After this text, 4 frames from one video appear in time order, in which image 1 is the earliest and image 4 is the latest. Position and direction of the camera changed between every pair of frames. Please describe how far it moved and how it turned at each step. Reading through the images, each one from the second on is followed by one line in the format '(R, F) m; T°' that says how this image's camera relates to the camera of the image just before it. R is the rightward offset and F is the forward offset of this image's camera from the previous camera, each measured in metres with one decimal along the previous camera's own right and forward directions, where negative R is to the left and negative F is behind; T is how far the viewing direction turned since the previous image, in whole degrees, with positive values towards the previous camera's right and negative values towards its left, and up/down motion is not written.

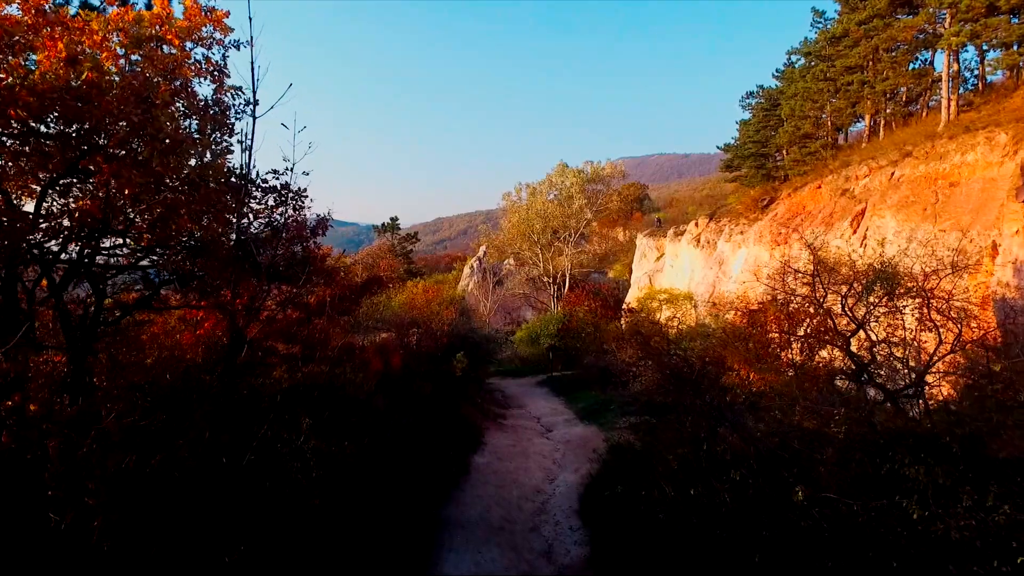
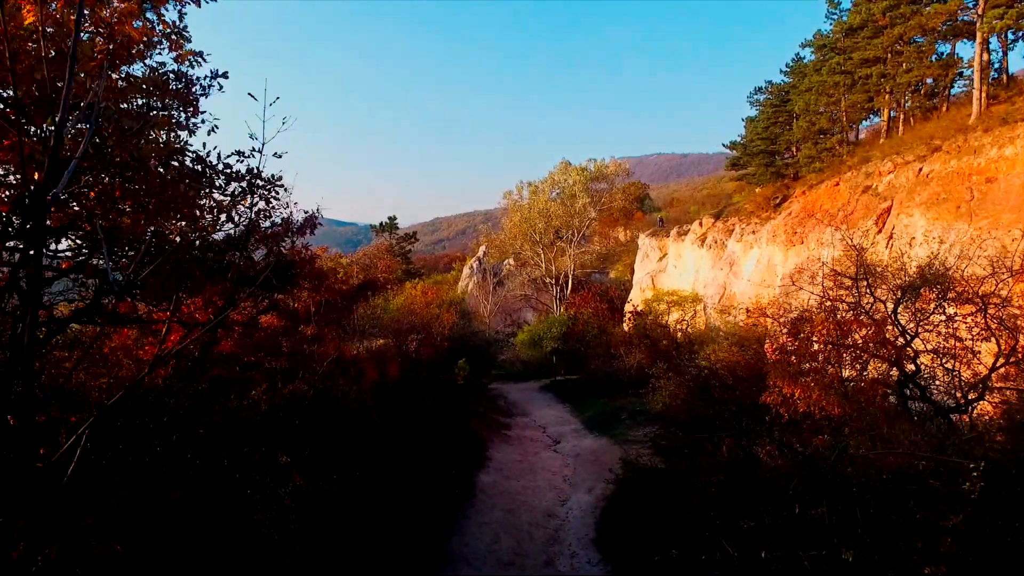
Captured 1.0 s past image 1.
(-0.3, +1.5) m; 0°
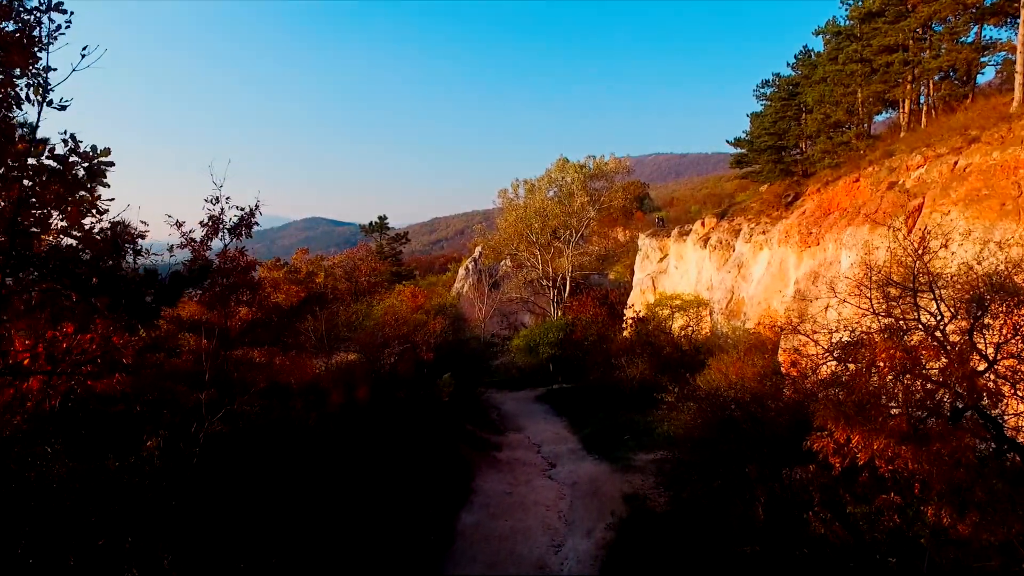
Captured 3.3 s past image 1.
(+0.4, +2.4) m; 0°
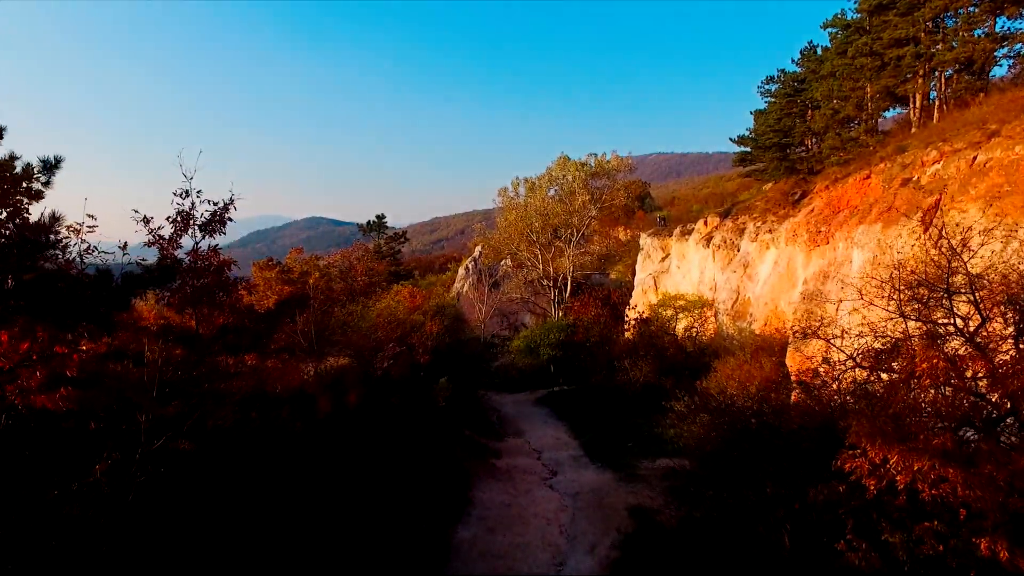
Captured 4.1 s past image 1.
(+0.1, +0.9) m; 0°
